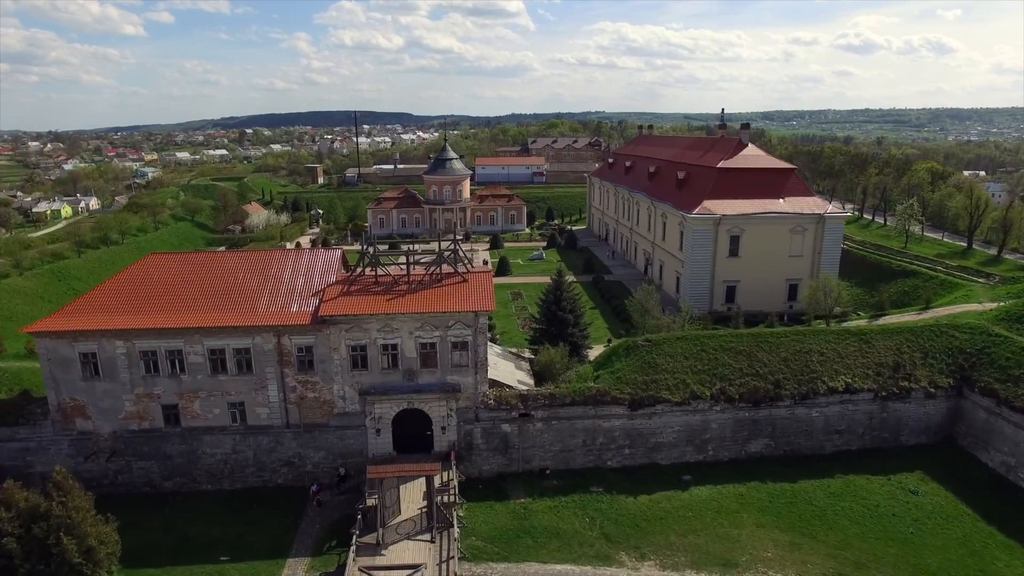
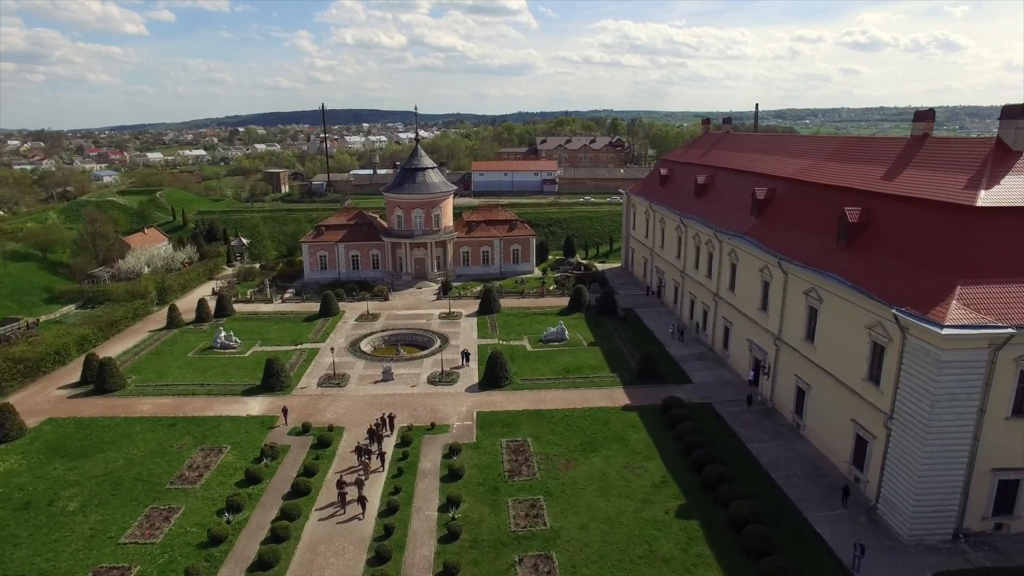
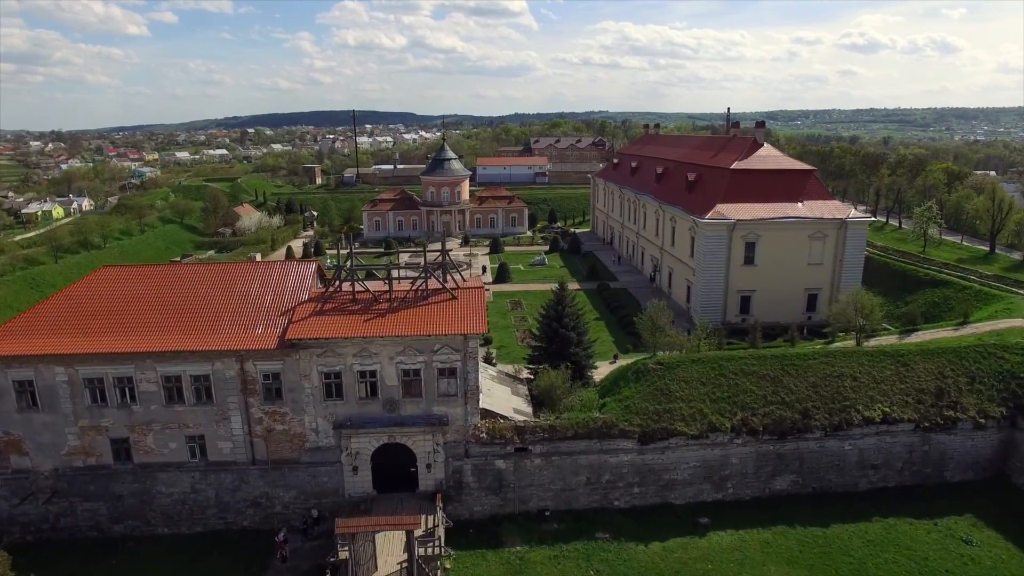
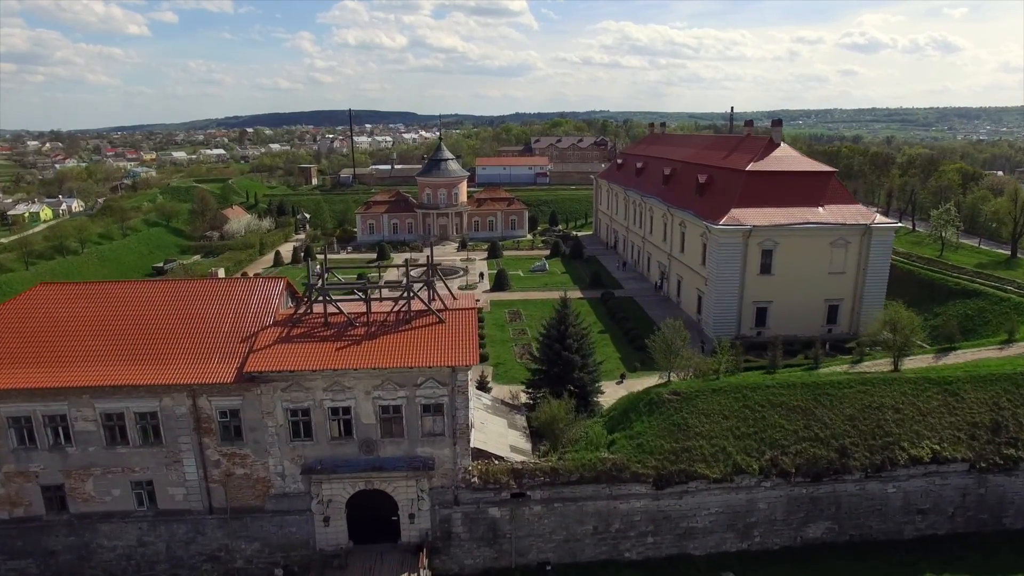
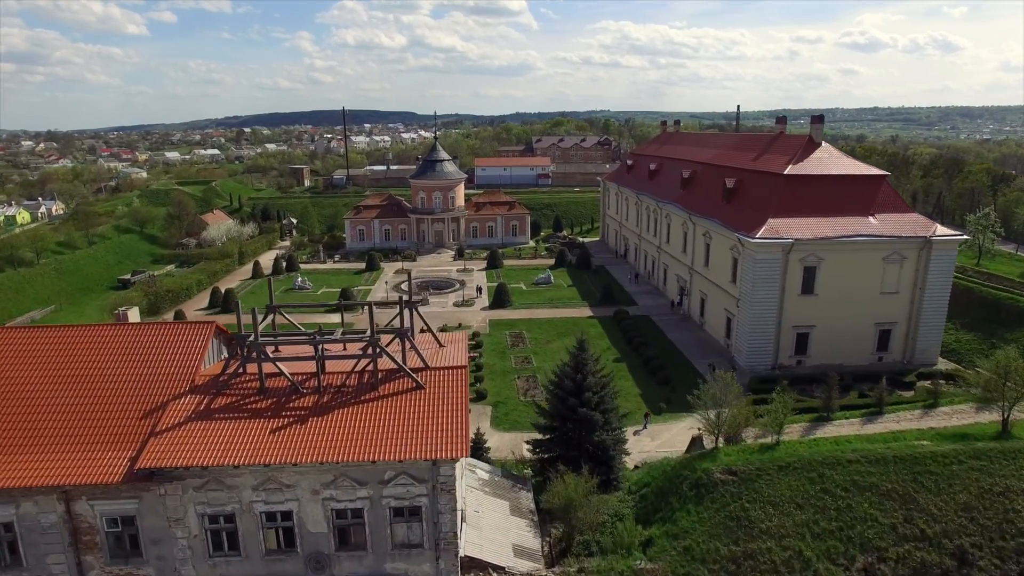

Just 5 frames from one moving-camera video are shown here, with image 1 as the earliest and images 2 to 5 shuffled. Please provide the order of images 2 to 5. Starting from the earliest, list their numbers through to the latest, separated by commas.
3, 4, 5, 2
